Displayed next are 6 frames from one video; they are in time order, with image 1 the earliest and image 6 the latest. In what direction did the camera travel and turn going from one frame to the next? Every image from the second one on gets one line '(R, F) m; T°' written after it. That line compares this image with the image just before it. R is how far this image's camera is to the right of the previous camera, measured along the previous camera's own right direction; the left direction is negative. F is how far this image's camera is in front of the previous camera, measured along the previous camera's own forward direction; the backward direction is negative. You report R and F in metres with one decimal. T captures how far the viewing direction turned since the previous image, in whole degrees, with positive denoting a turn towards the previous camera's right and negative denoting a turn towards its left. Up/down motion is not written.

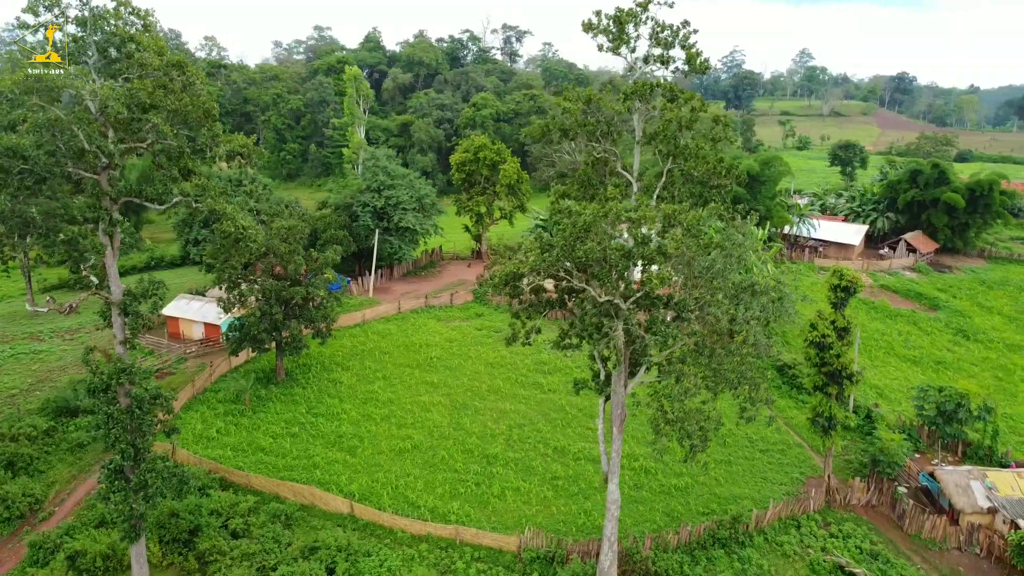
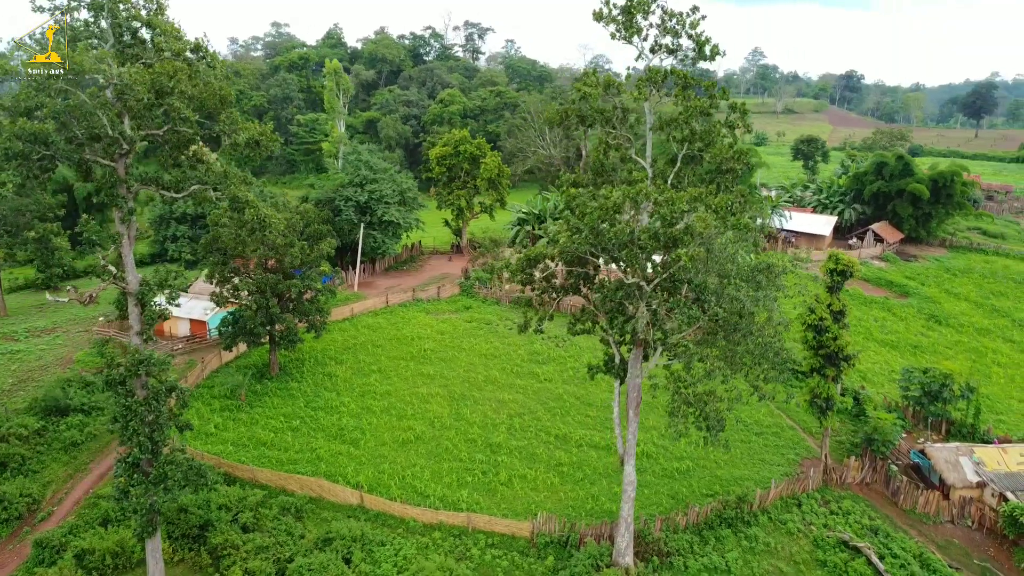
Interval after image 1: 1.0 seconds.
(-1.0, 0.0) m; +3°
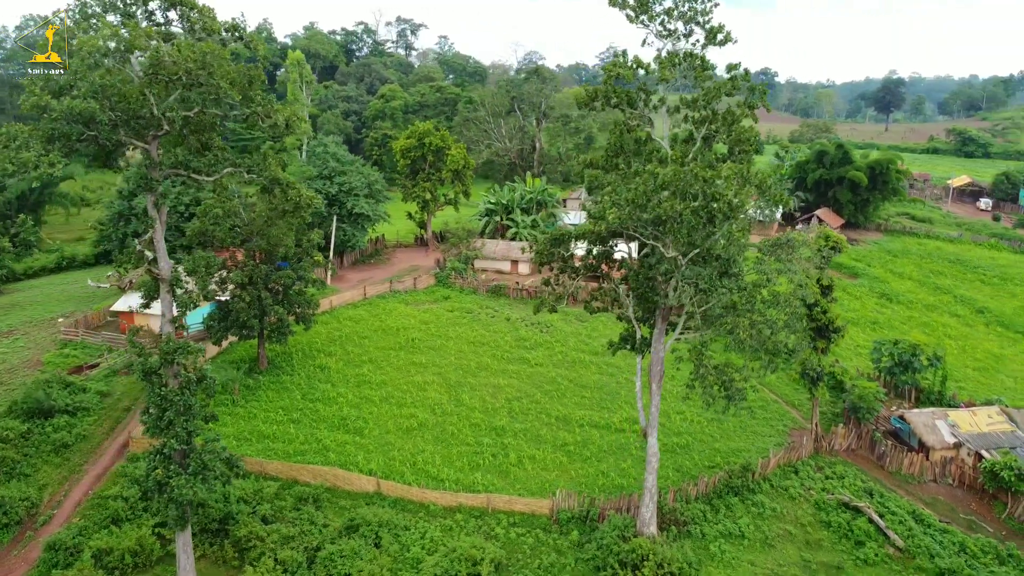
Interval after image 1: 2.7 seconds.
(-1.8, 0.0) m; +4°
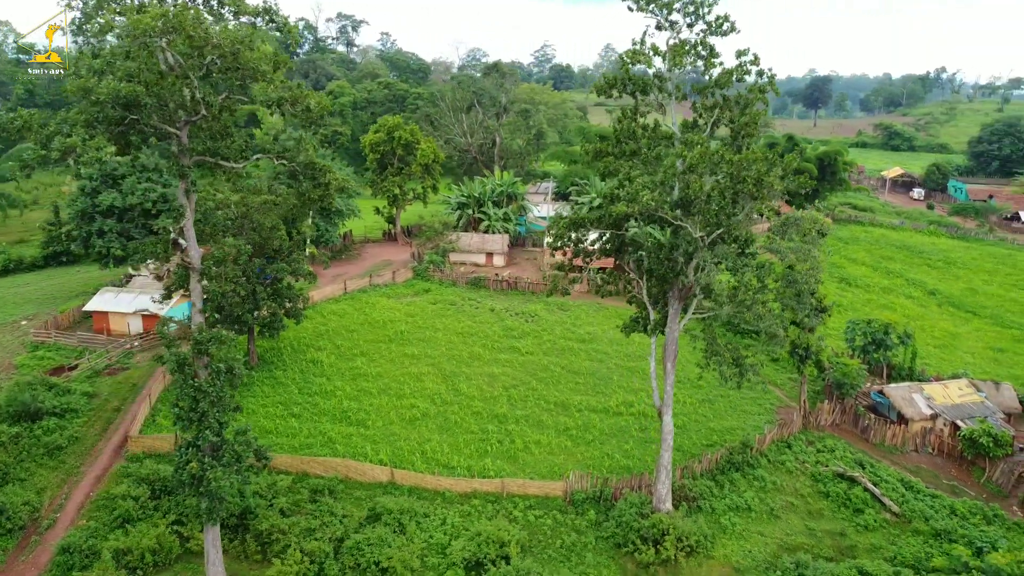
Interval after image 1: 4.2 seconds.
(-1.5, -0.1) m; +4°
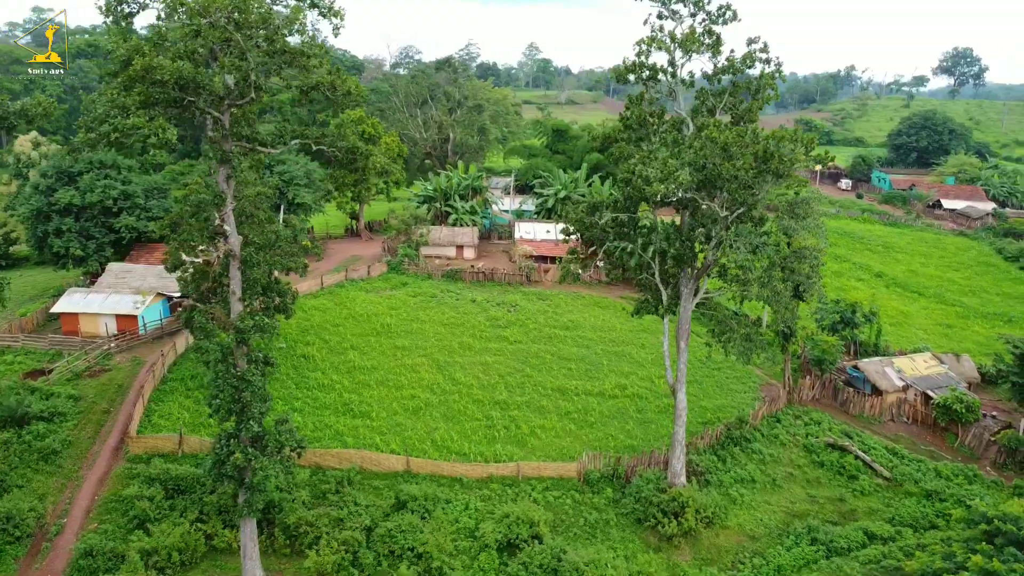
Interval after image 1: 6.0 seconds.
(-1.7, -0.1) m; +4°
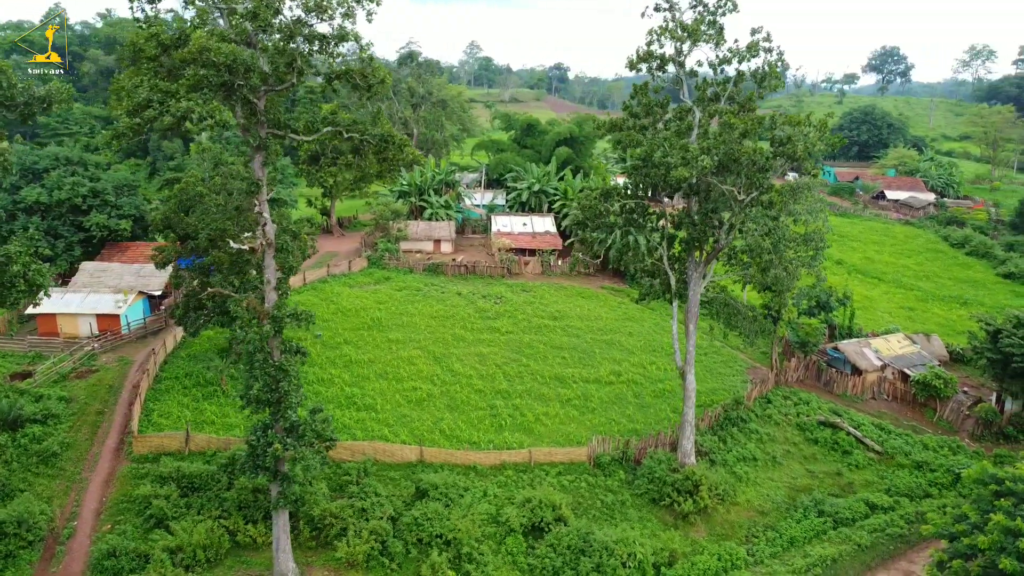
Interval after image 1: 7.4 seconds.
(-1.4, -0.1) m; +3°
